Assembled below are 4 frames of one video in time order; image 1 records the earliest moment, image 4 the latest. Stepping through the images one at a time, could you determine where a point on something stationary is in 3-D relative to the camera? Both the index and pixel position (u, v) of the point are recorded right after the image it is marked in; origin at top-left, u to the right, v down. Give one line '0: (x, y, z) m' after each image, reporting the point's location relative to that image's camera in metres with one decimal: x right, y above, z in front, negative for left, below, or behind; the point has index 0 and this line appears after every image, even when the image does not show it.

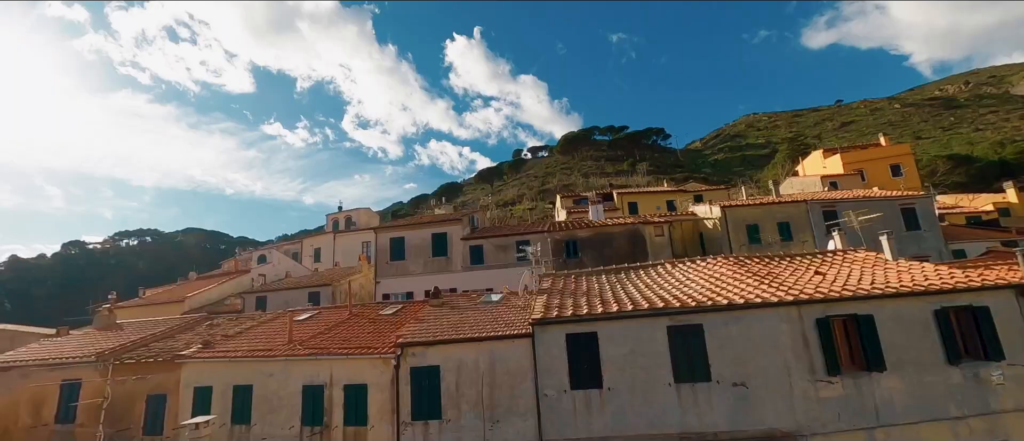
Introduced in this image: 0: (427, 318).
0: (-3.6, -4.1, +14.7) m
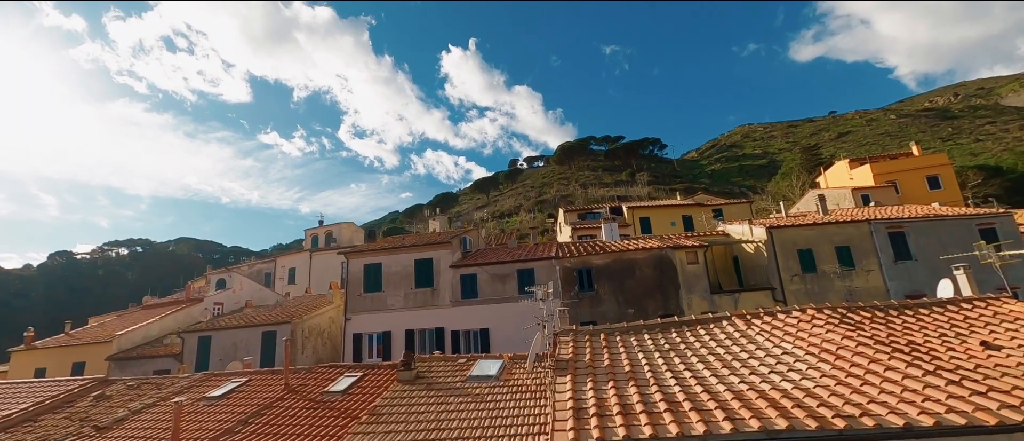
0: (-3.4, -5.2, +9.7) m
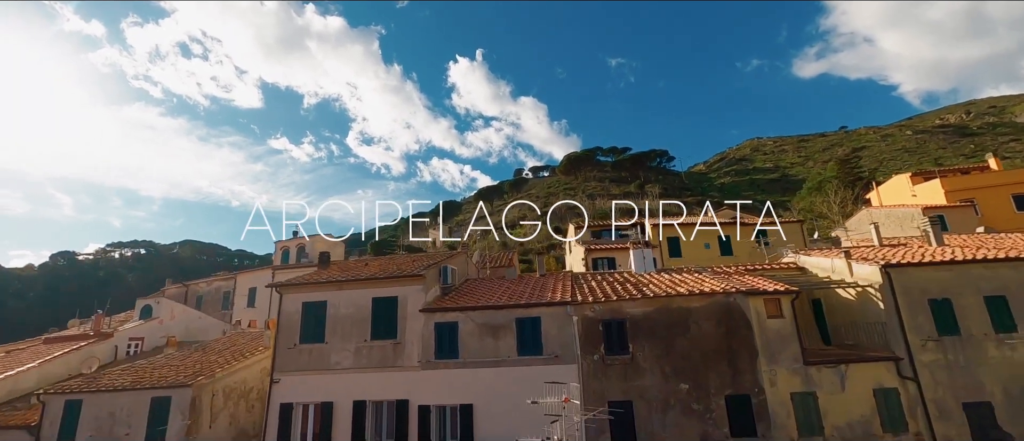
0: (-3.7, -6.0, +2.8) m
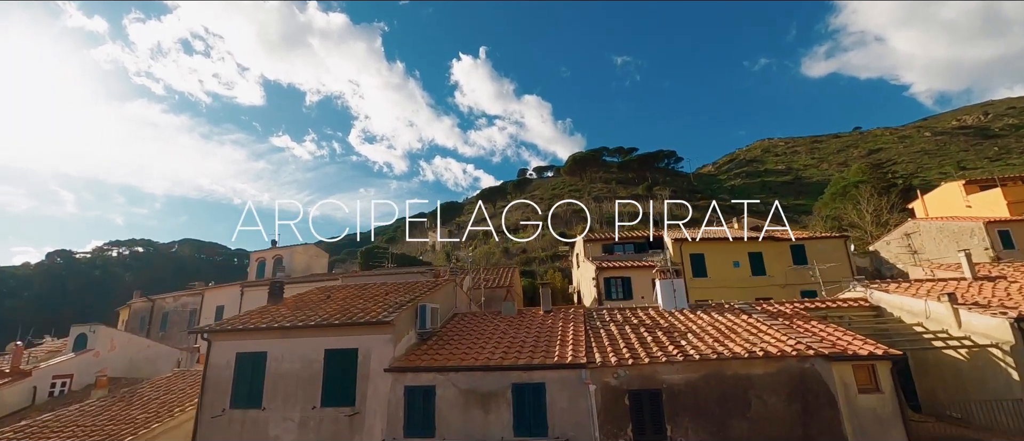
0: (-4.0, -7.1, -1.1) m
